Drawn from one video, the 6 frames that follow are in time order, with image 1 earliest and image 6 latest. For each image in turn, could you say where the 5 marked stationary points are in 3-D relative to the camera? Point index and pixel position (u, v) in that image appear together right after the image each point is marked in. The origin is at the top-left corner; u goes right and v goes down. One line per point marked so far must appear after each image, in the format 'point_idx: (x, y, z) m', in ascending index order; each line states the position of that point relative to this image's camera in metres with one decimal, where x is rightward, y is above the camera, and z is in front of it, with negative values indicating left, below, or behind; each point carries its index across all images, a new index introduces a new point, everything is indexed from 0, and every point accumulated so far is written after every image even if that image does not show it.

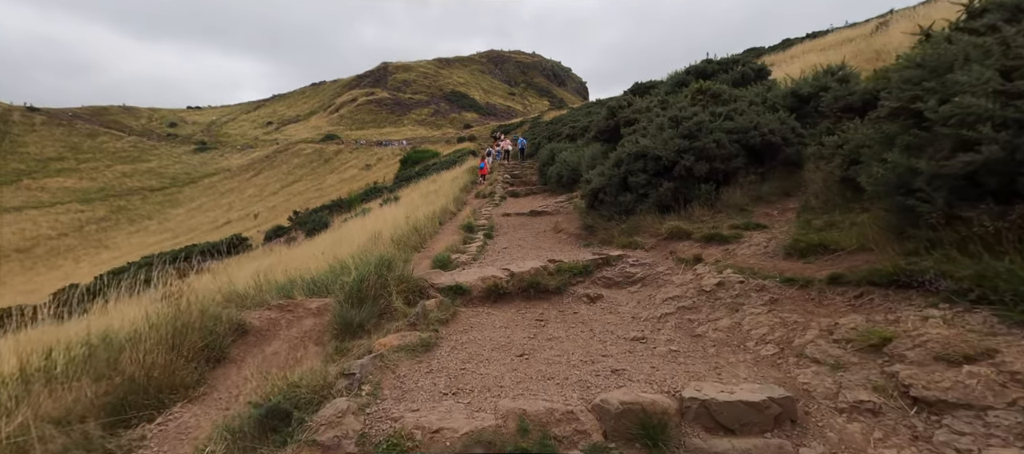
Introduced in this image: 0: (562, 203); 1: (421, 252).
0: (+1.7, +0.8, +16.5) m
1: (-1.8, -0.6, +9.5) m
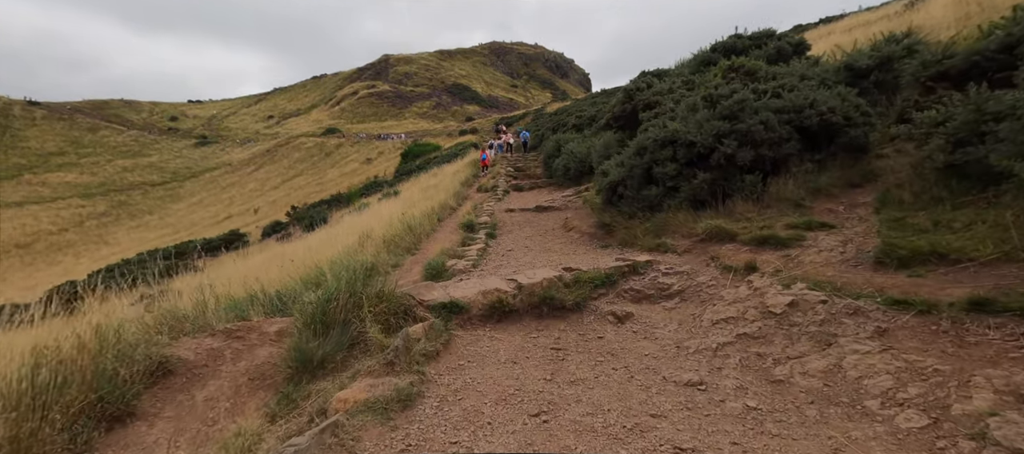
0: (+1.8, +1.0, +15.3) m
1: (-1.7, -0.6, +8.4) m
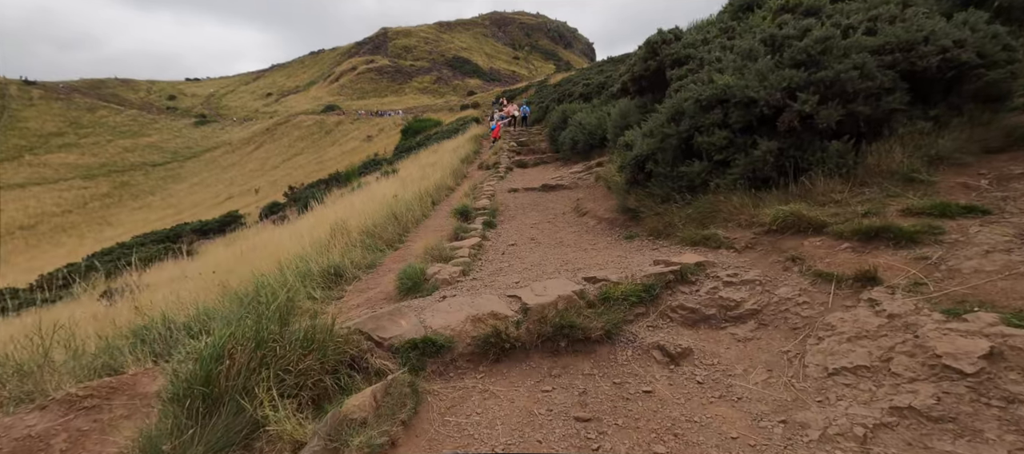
0: (+1.9, +1.5, +13.7) m
1: (-1.7, -0.4, +6.8) m
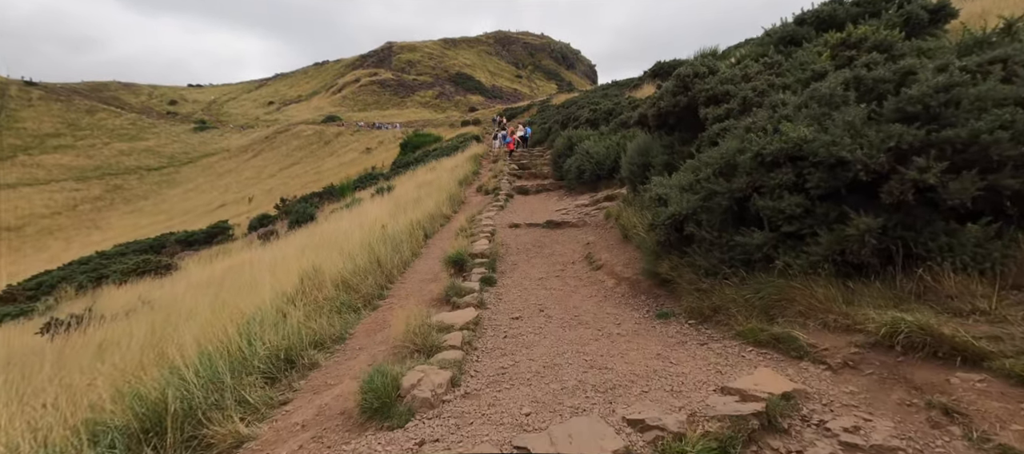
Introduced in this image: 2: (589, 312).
0: (+2.0, +0.5, +12.5) m
1: (-1.7, -1.1, +5.5) m
2: (+0.9, -0.9, +5.6) m
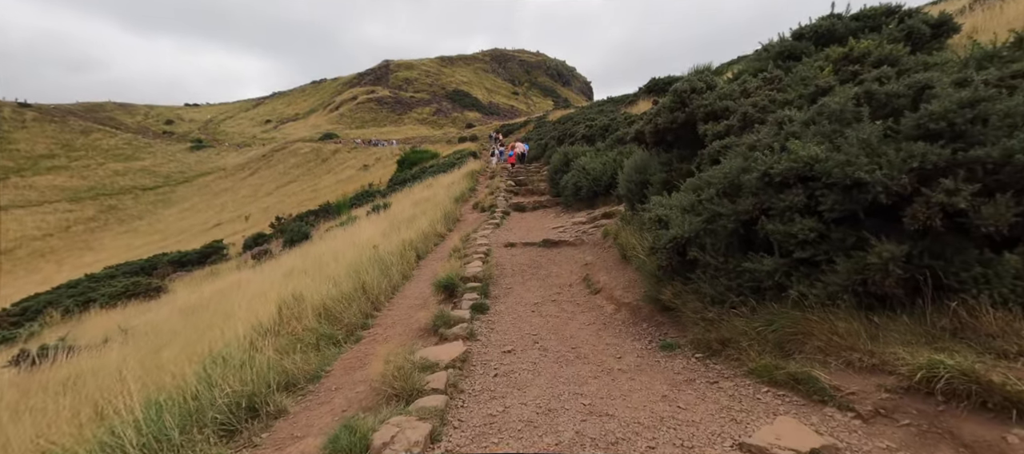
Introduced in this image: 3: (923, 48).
0: (+1.8, 0.0, +12.1) m
1: (-1.7, -1.4, +5.1) m
2: (+0.8, -1.2, +5.2) m
3: (+5.7, +2.5, +6.7) m
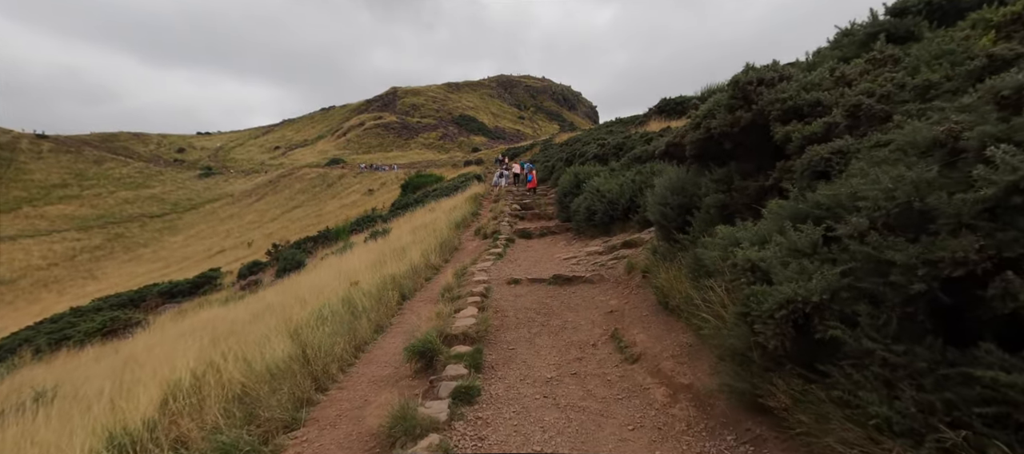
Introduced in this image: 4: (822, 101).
0: (+1.9, -0.7, +9.9) m
1: (-1.7, -1.7, +2.9) m
2: (+0.8, -1.5, +3.0) m
3: (+5.7, +2.1, +4.6) m
4: (+3.2, +1.3, +5.0) m
